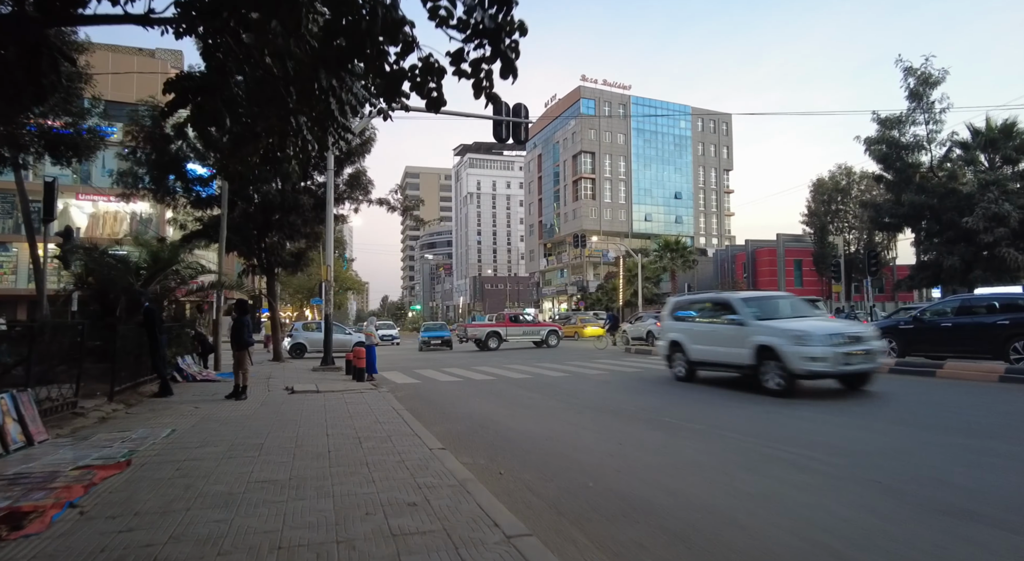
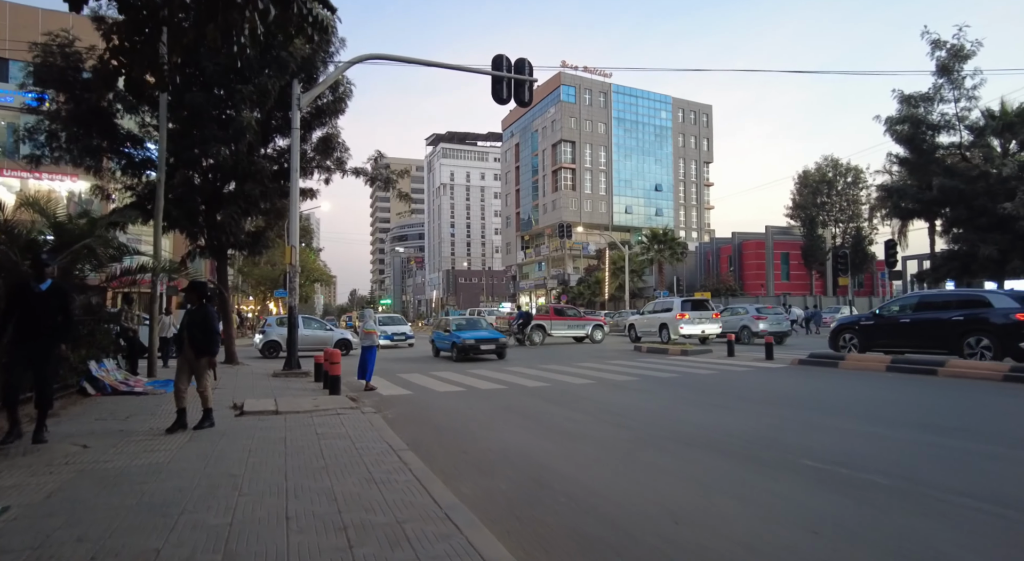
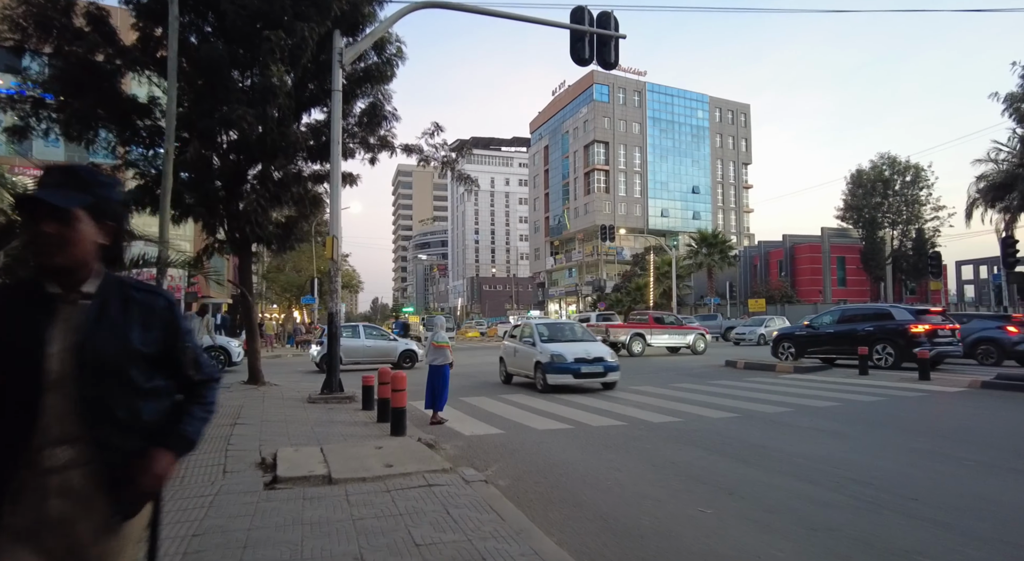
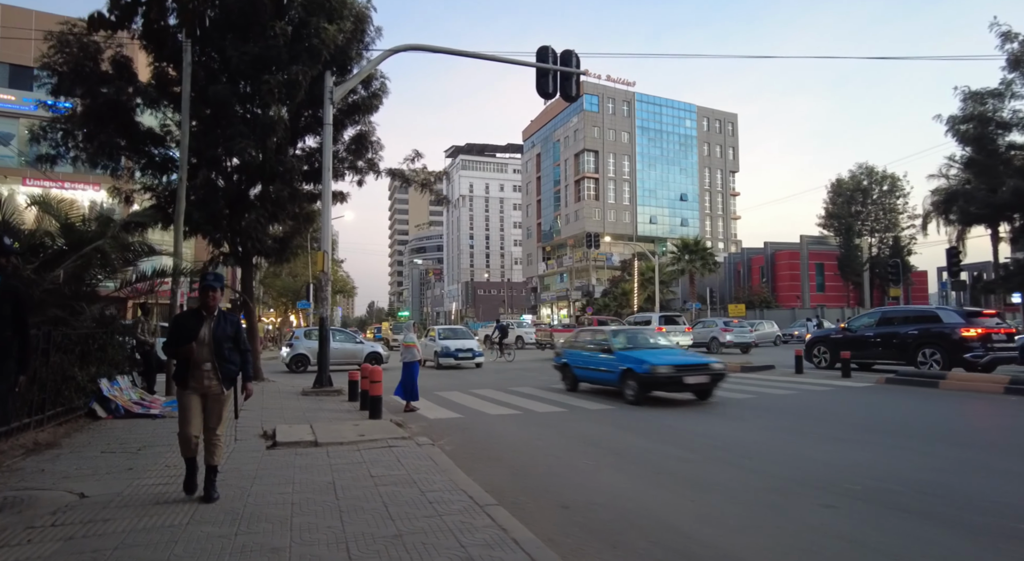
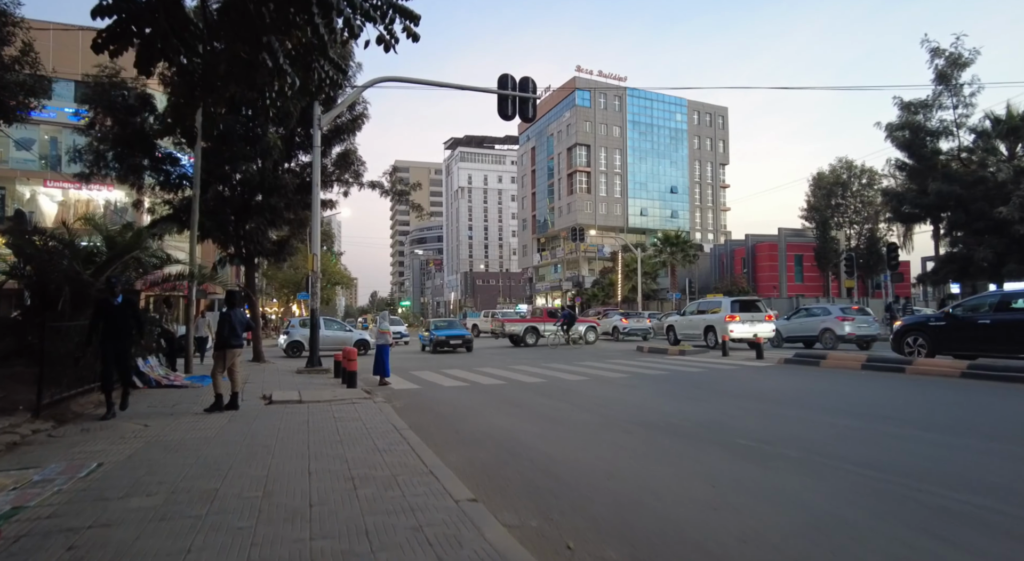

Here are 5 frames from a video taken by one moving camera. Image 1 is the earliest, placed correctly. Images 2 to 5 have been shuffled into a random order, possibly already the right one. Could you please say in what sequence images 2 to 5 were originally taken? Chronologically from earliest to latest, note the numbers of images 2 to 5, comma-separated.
5, 2, 4, 3
